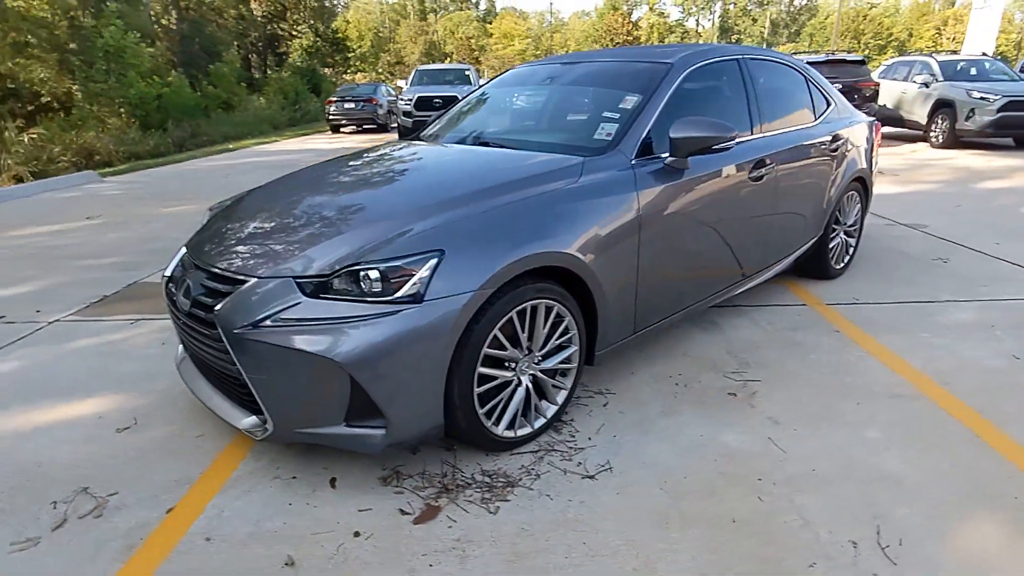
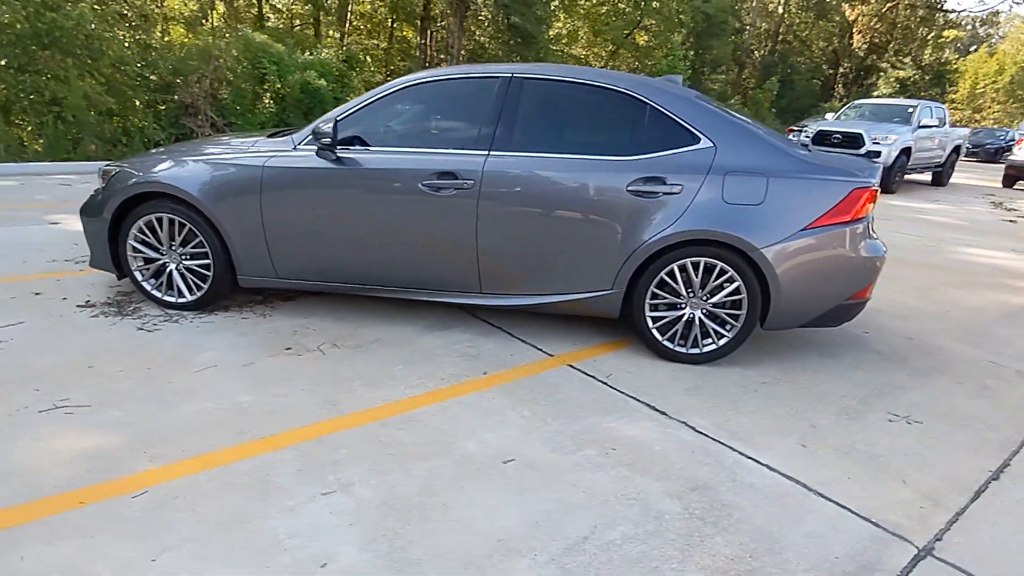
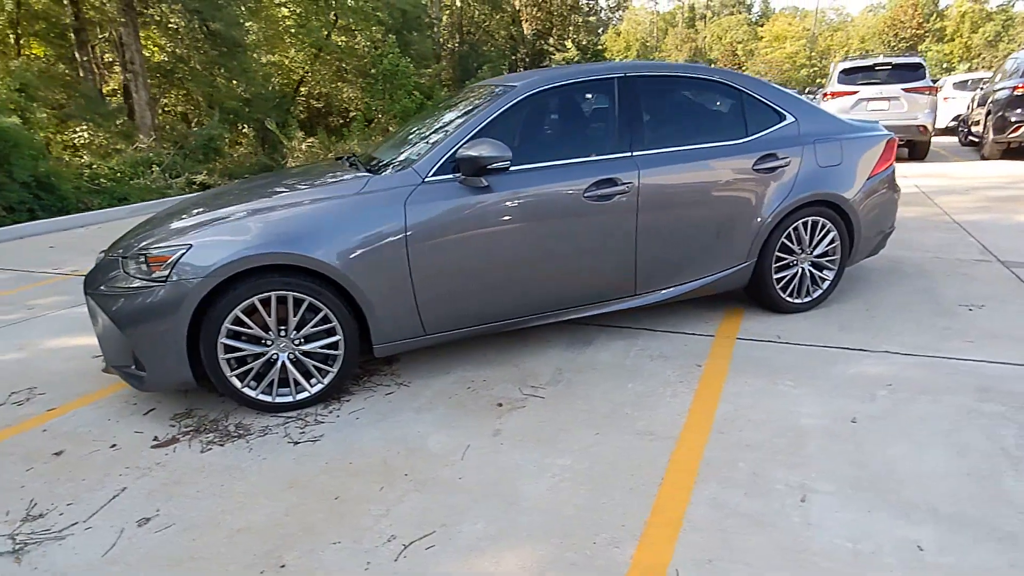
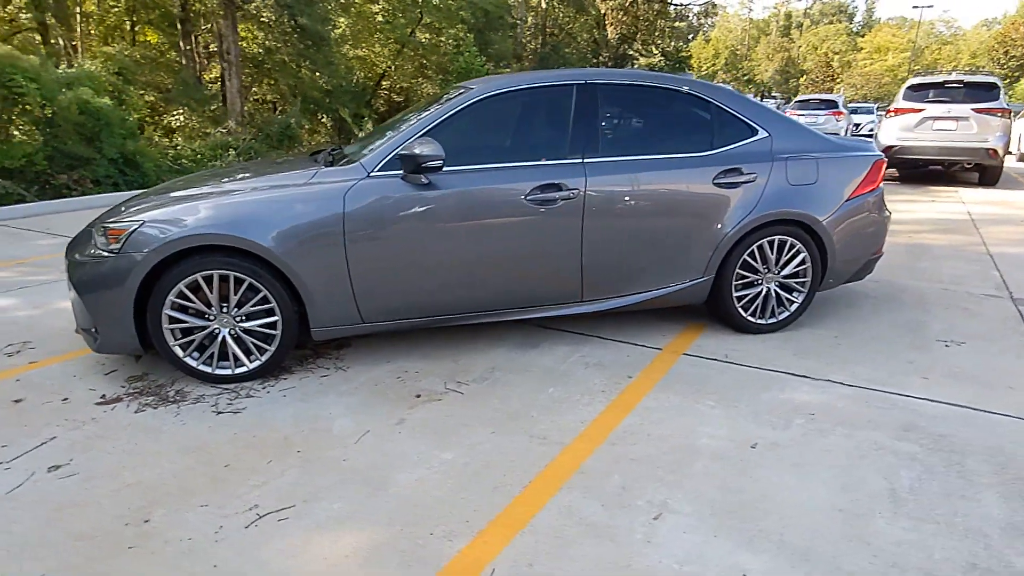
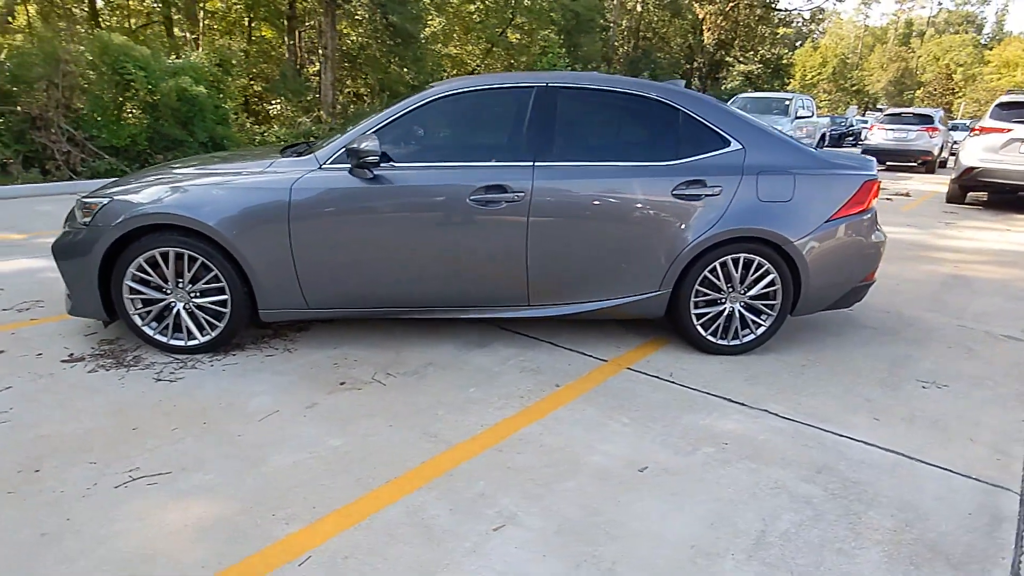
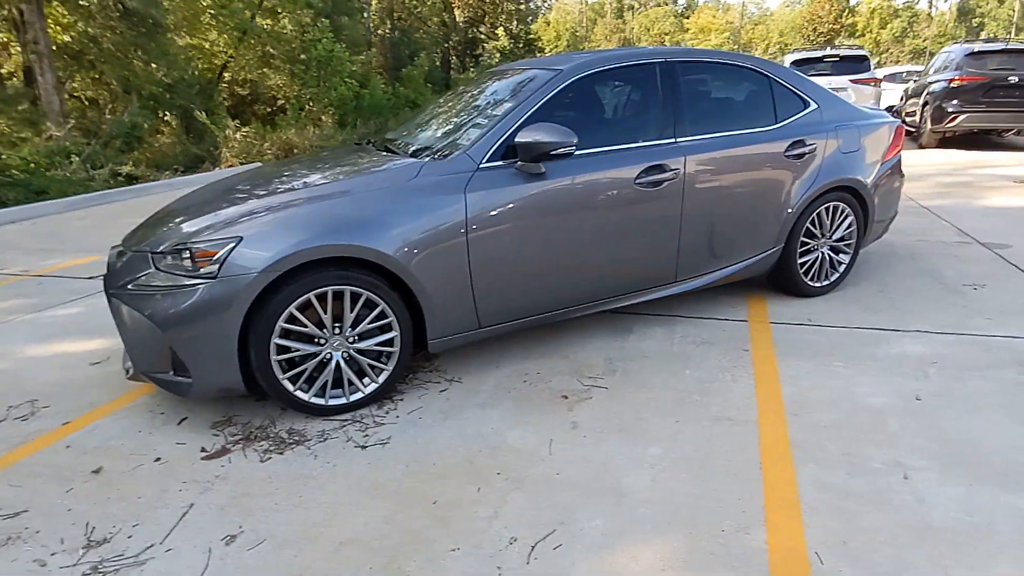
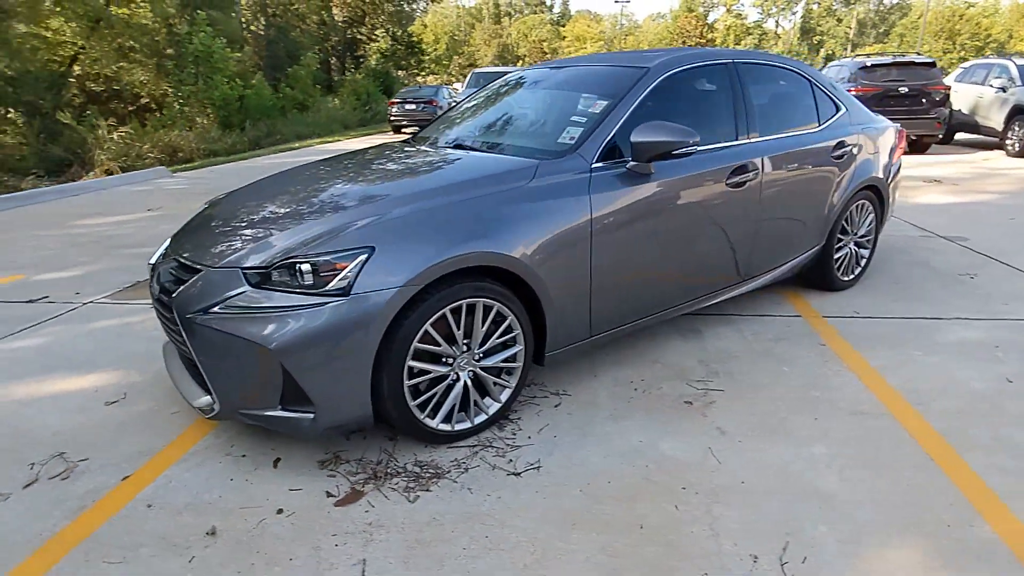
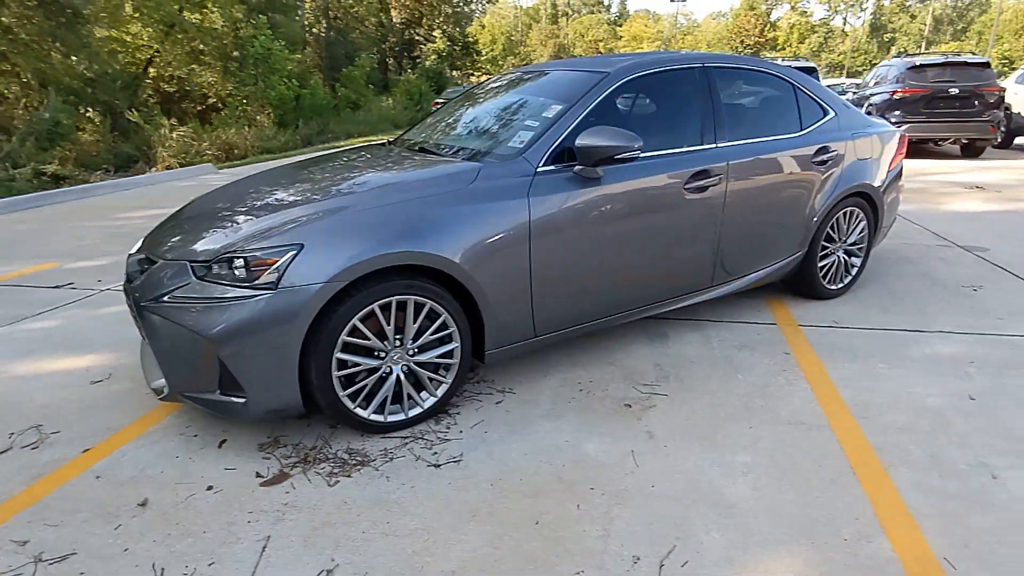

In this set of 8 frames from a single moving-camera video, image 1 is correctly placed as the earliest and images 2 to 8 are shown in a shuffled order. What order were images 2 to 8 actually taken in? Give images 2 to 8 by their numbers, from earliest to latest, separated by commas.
7, 8, 6, 3, 4, 5, 2
